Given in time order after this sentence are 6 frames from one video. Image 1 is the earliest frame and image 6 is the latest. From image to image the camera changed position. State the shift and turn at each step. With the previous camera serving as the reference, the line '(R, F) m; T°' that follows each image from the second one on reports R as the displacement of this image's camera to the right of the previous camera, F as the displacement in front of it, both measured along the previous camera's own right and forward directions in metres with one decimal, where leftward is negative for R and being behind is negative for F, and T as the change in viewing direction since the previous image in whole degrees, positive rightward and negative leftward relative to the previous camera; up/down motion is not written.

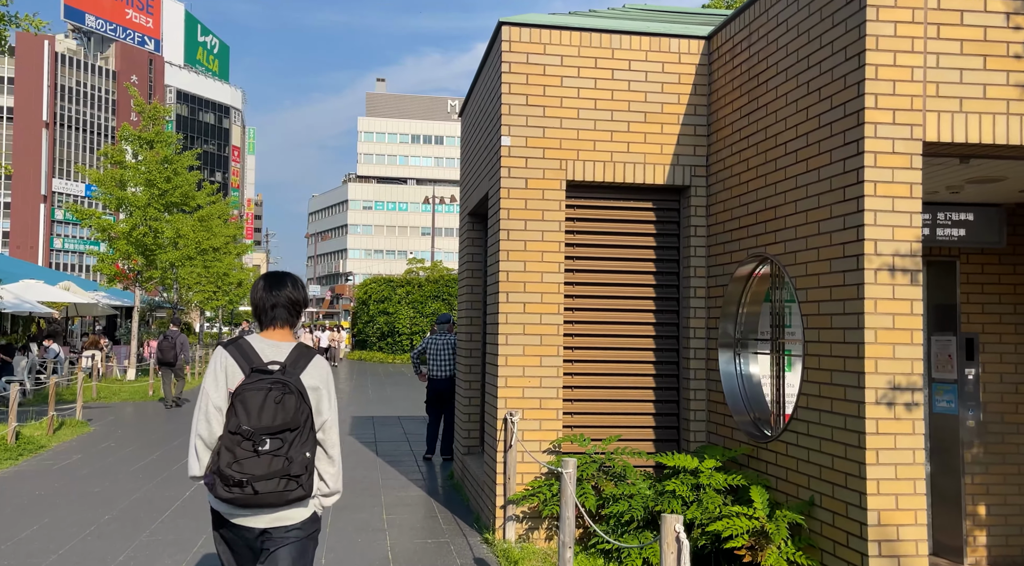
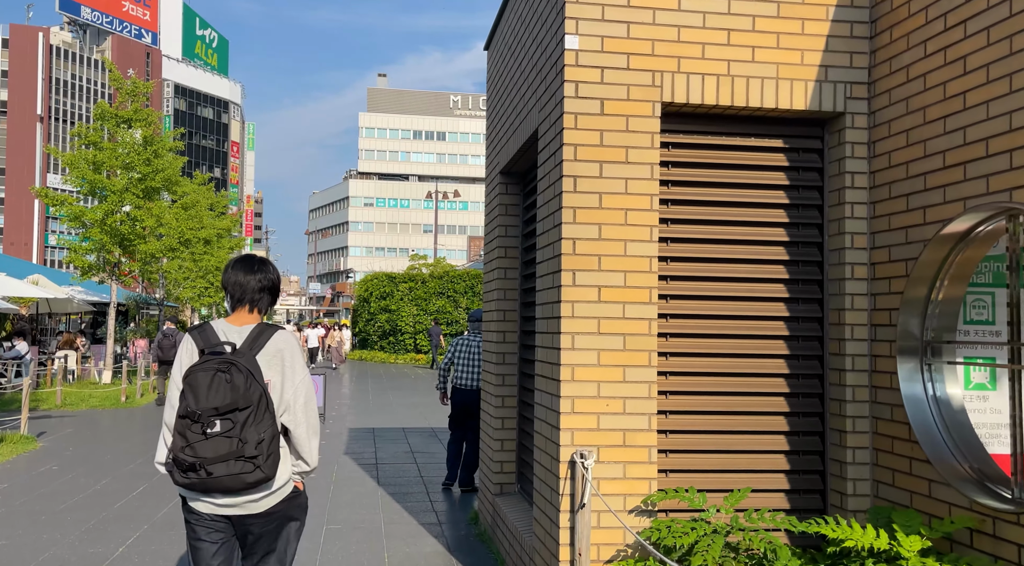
(-0.3, +1.7) m; 0°
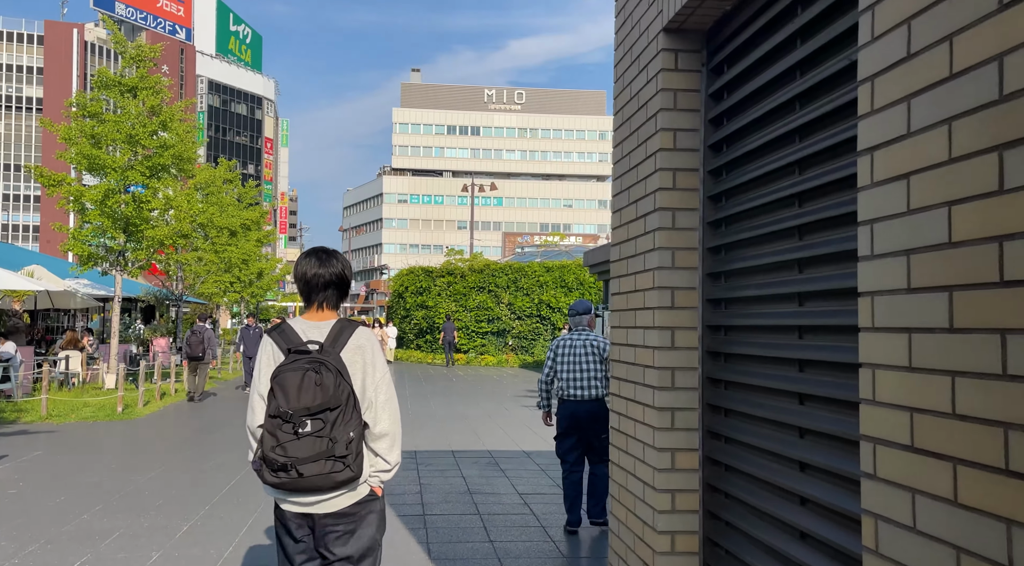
(-0.6, +2.4) m; -3°
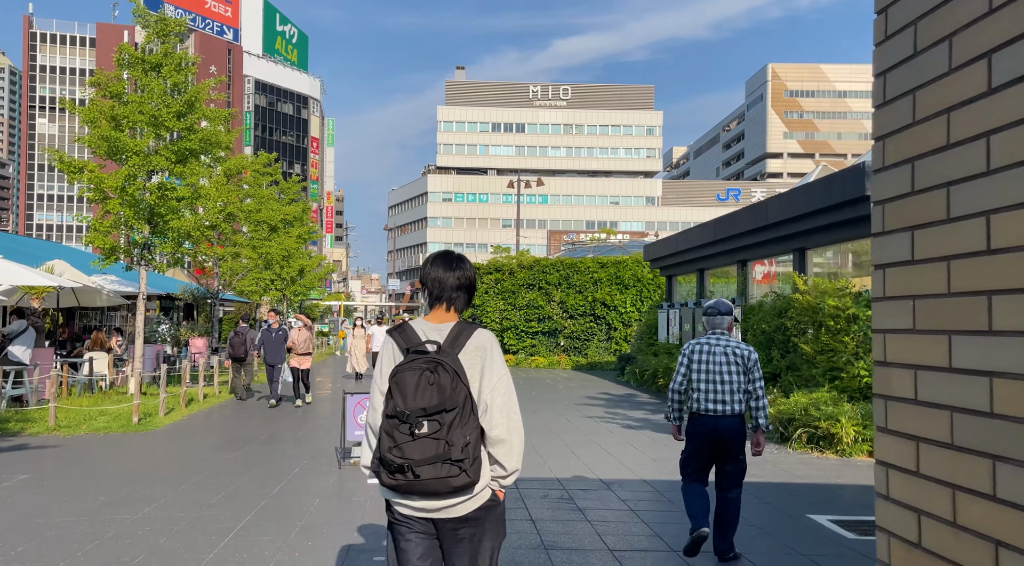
(-0.3, +1.6) m; -4°
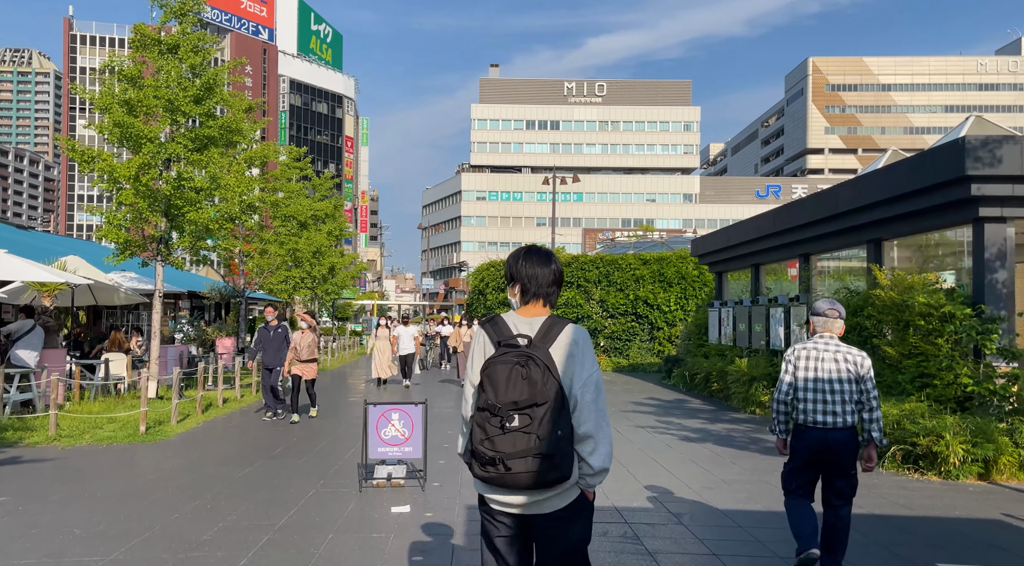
(-0.1, +1.2) m; -3°
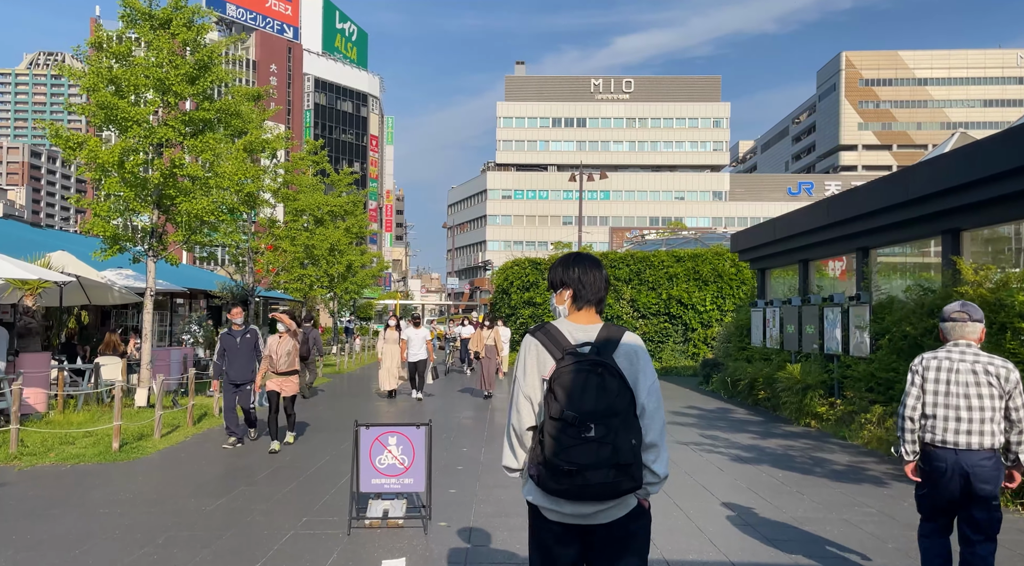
(0.0, +1.3) m; -2°
